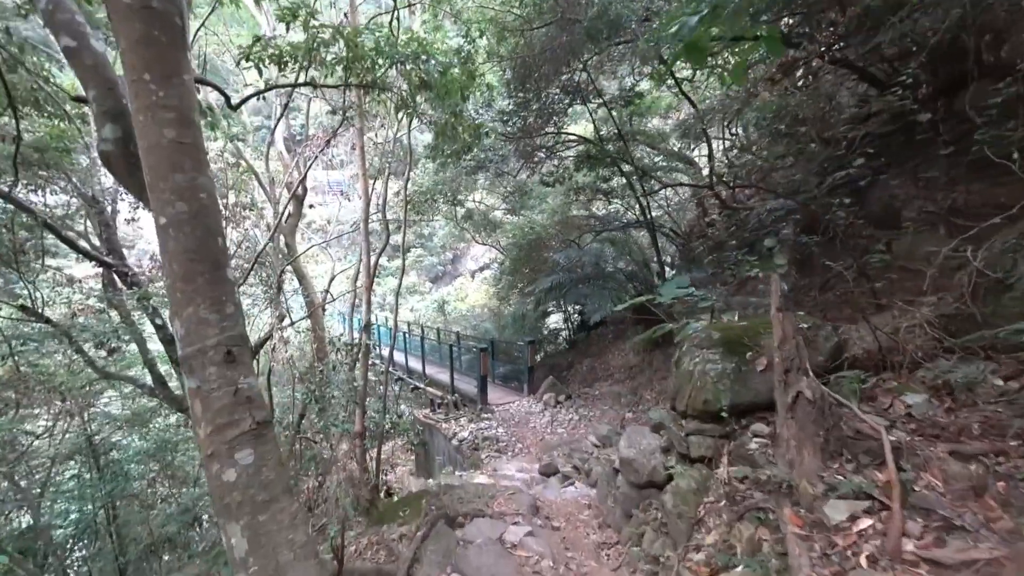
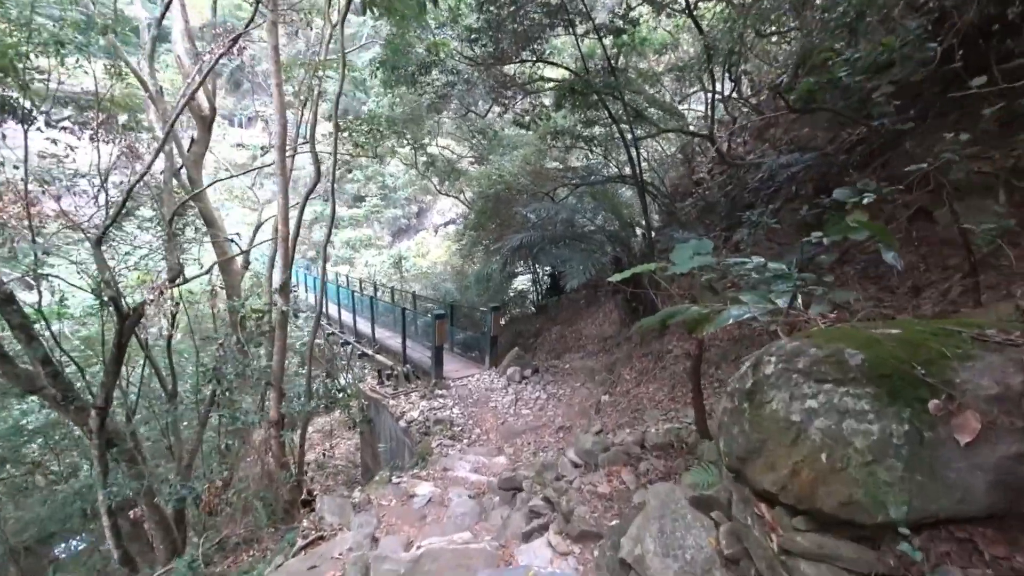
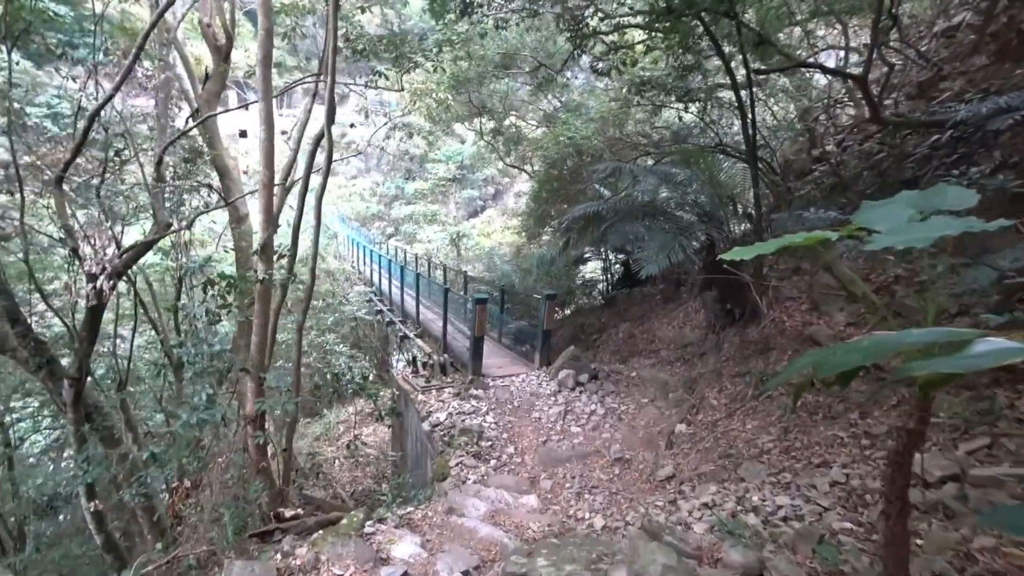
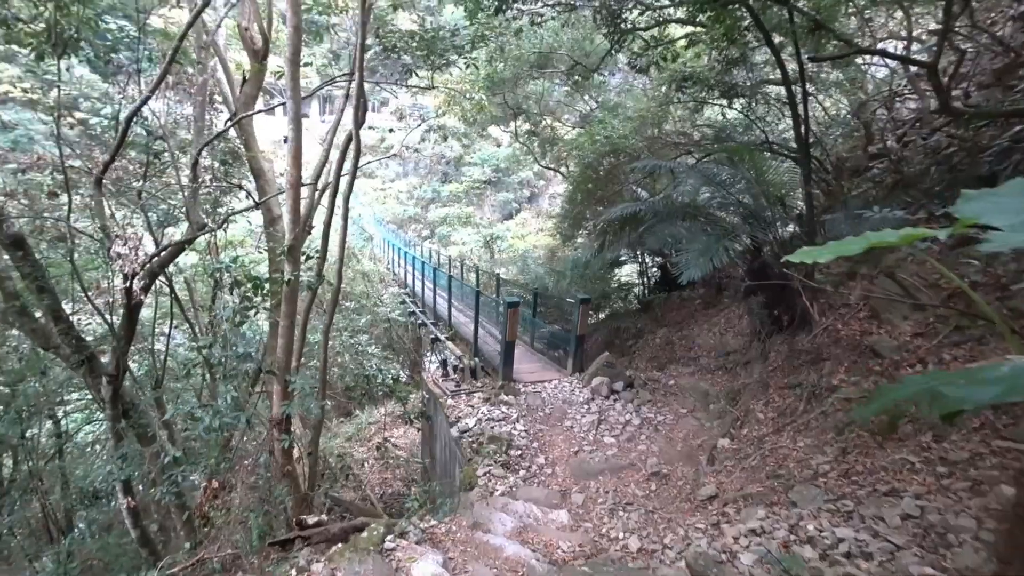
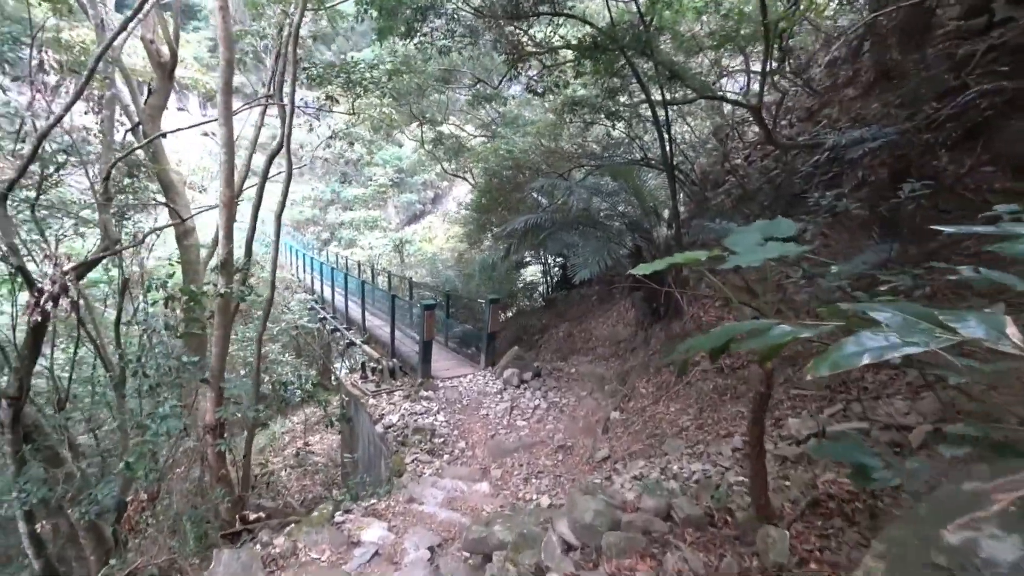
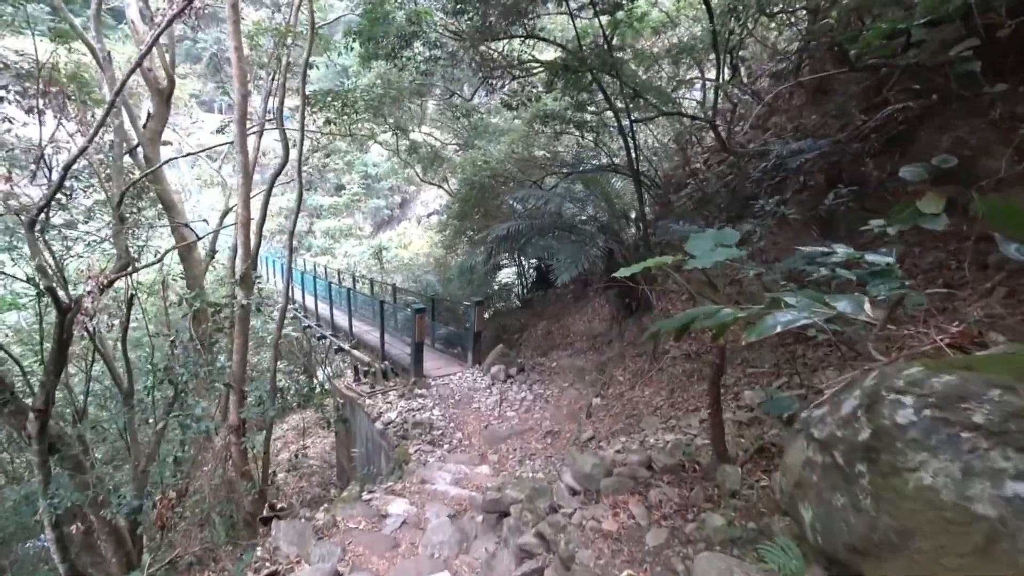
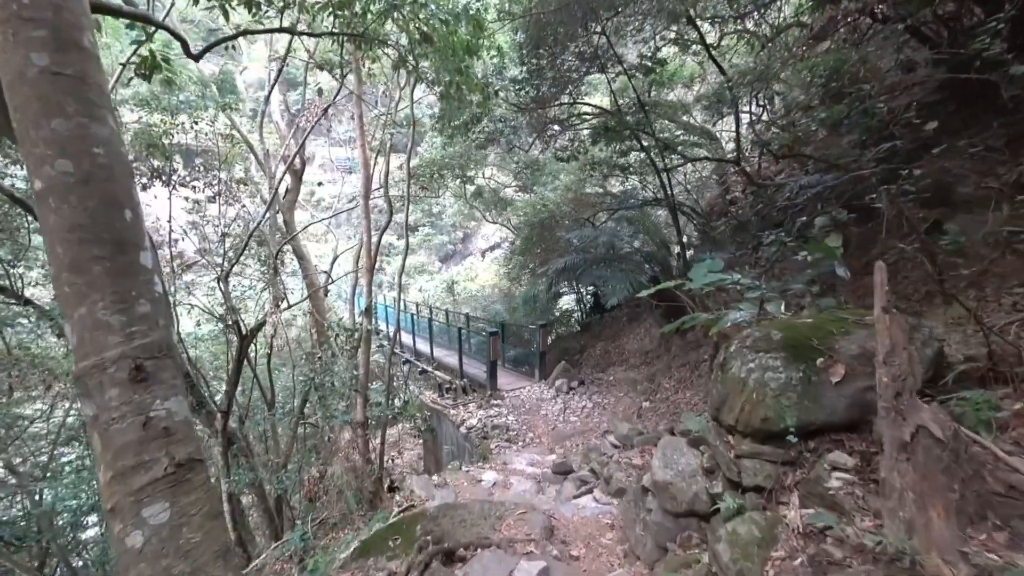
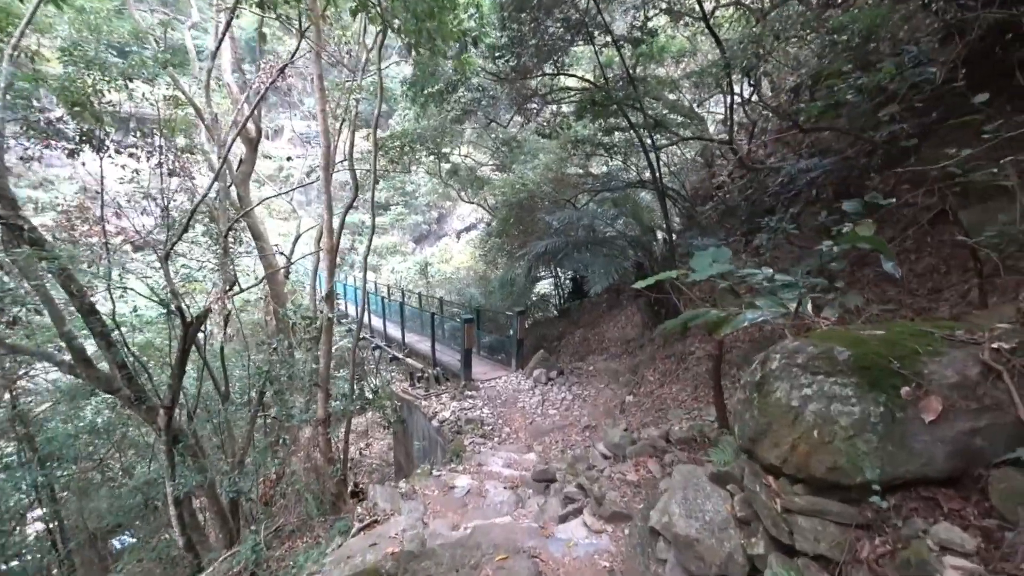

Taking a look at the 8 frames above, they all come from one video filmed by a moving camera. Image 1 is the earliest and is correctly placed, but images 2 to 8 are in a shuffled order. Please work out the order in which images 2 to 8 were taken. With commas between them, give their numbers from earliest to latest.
7, 8, 2, 6, 5, 3, 4
